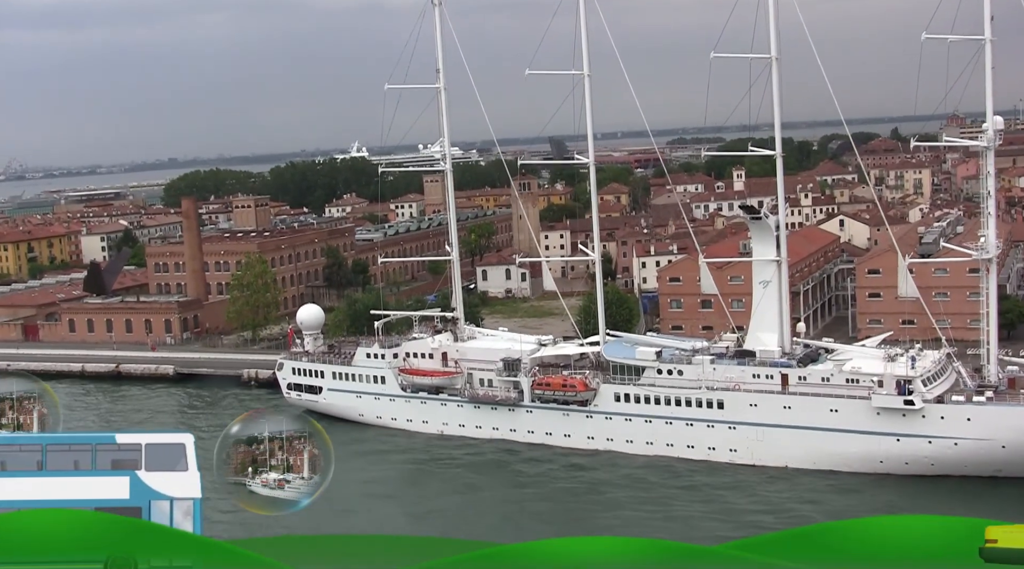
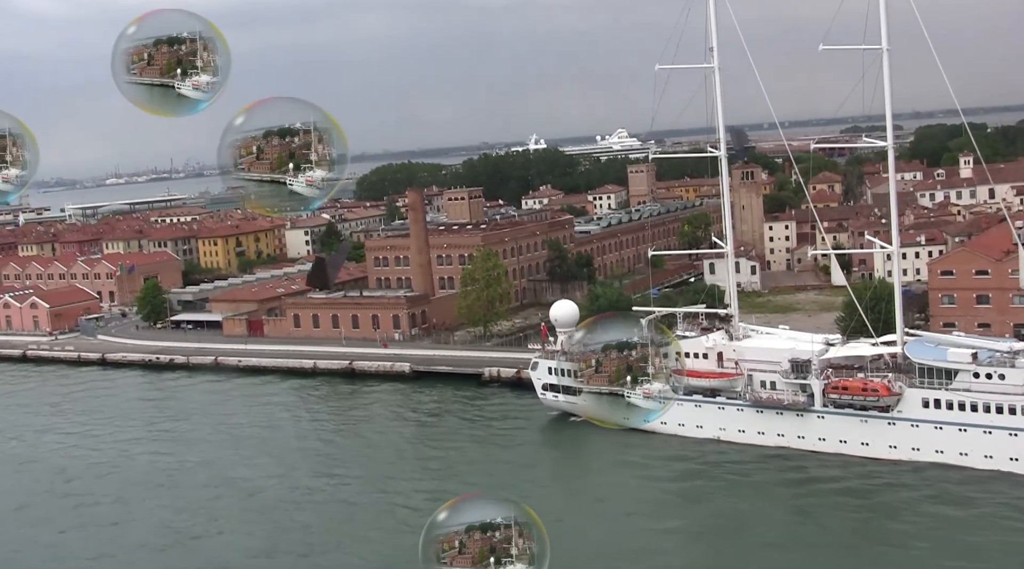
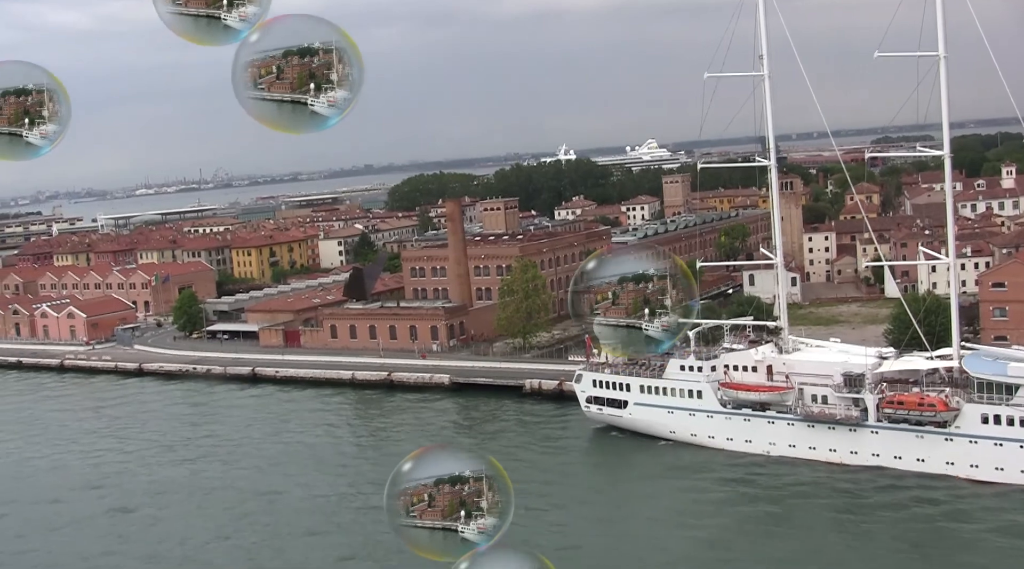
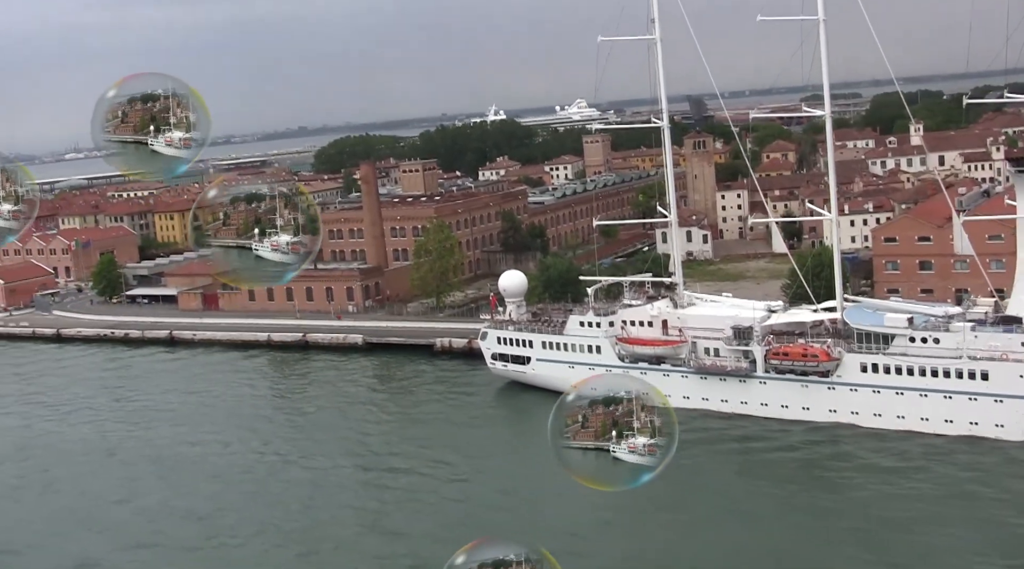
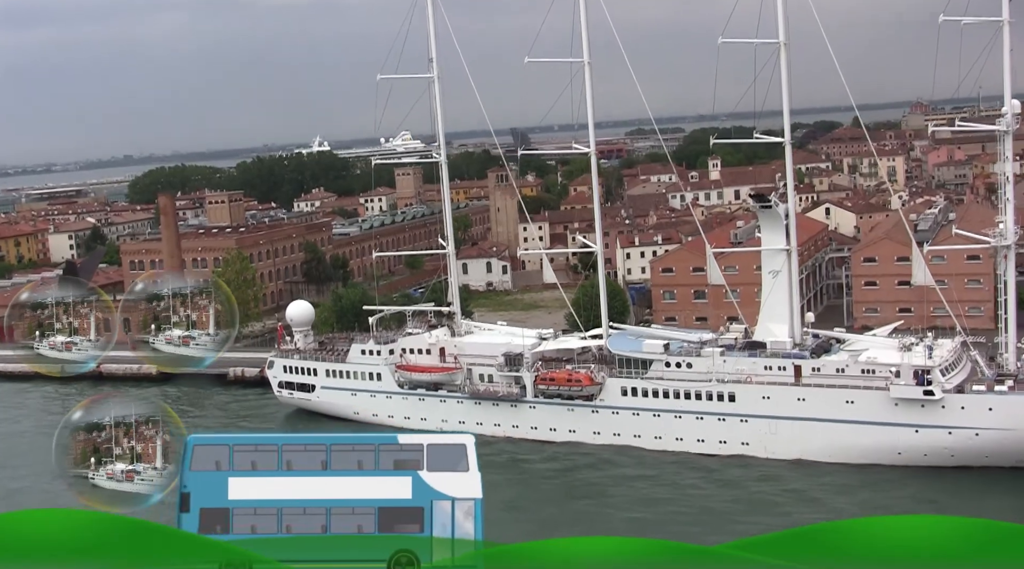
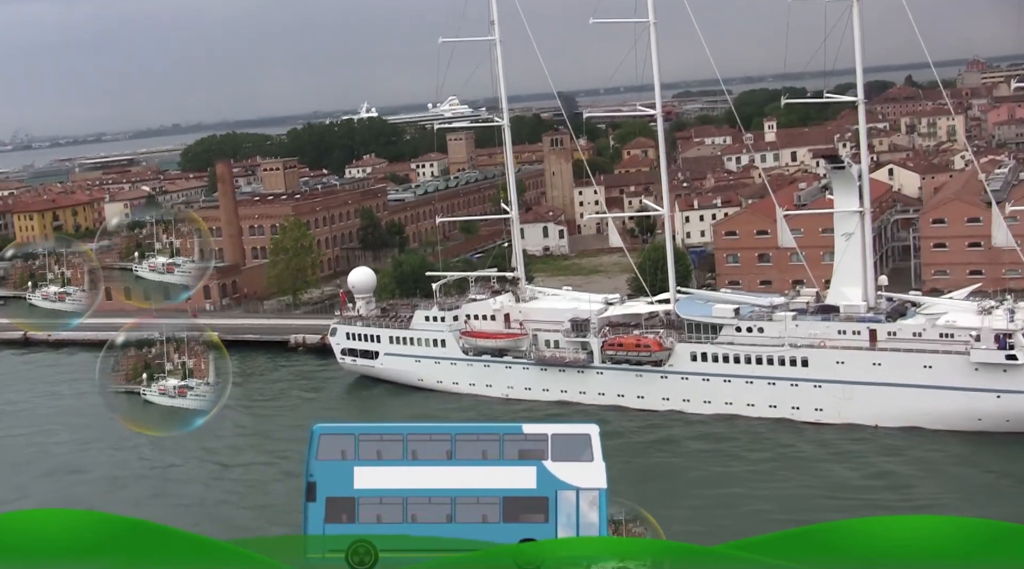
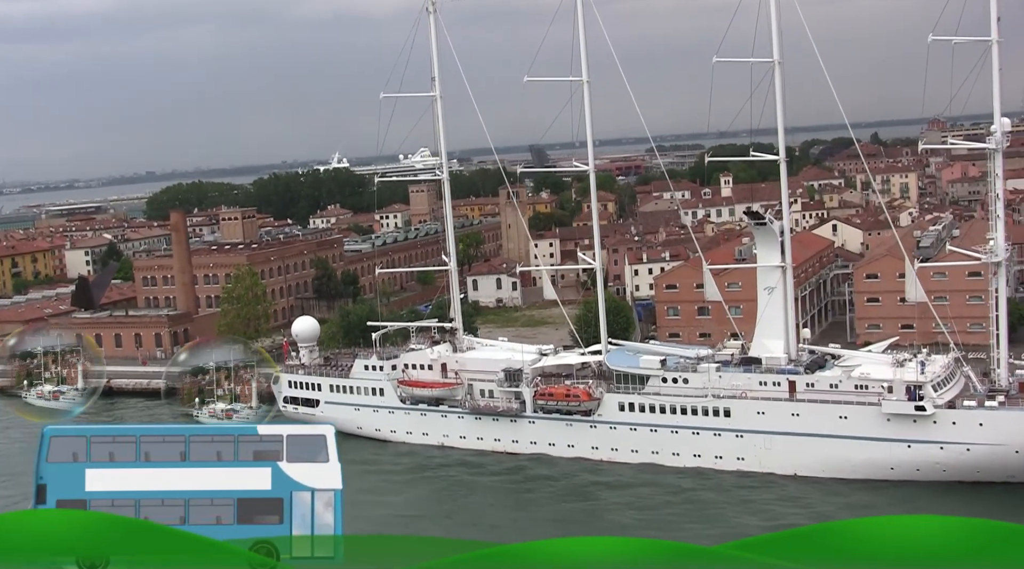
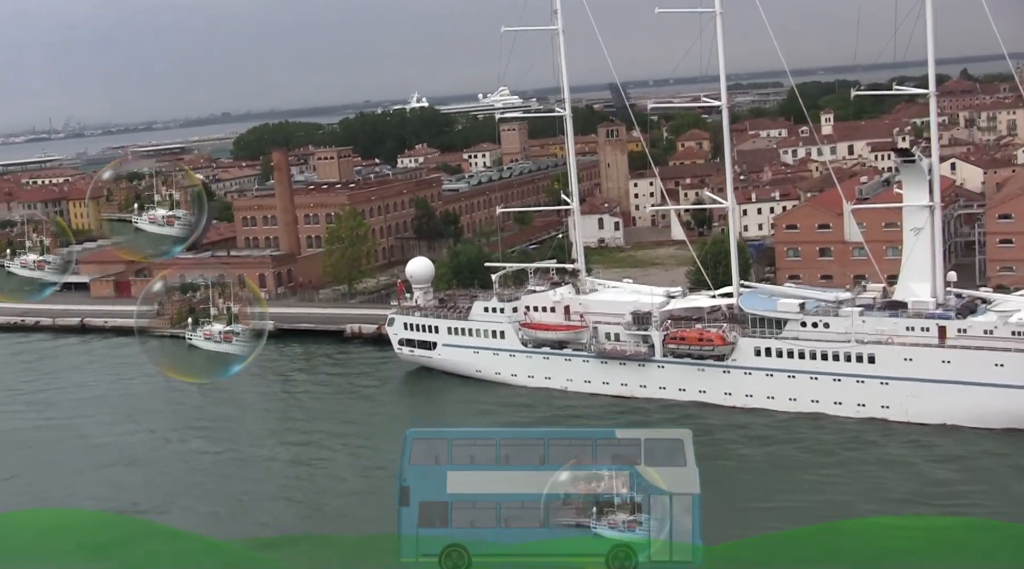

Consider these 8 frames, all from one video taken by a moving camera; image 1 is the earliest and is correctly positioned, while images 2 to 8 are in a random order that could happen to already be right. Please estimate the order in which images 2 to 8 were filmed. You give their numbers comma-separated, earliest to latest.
7, 5, 6, 8, 4, 2, 3
